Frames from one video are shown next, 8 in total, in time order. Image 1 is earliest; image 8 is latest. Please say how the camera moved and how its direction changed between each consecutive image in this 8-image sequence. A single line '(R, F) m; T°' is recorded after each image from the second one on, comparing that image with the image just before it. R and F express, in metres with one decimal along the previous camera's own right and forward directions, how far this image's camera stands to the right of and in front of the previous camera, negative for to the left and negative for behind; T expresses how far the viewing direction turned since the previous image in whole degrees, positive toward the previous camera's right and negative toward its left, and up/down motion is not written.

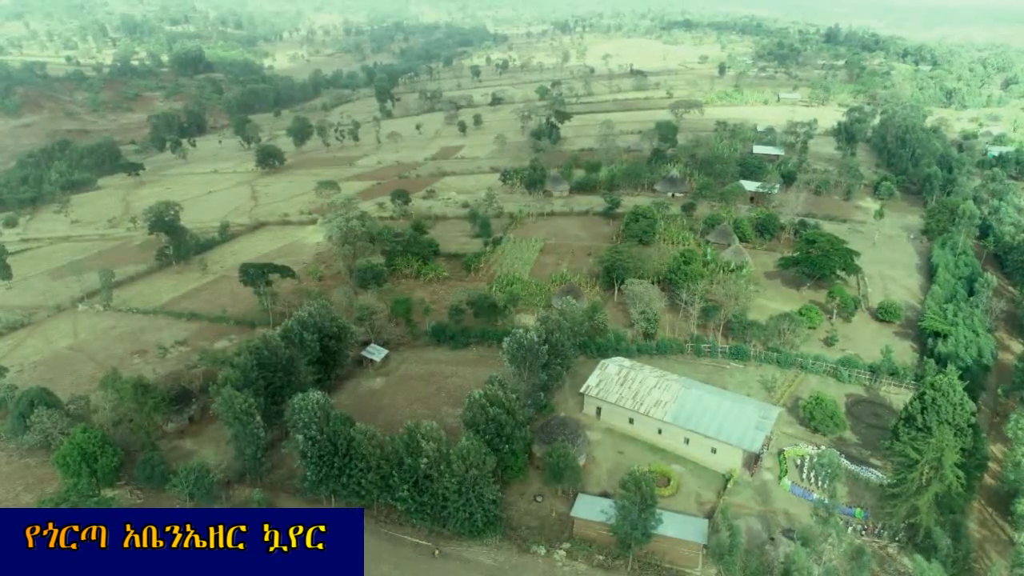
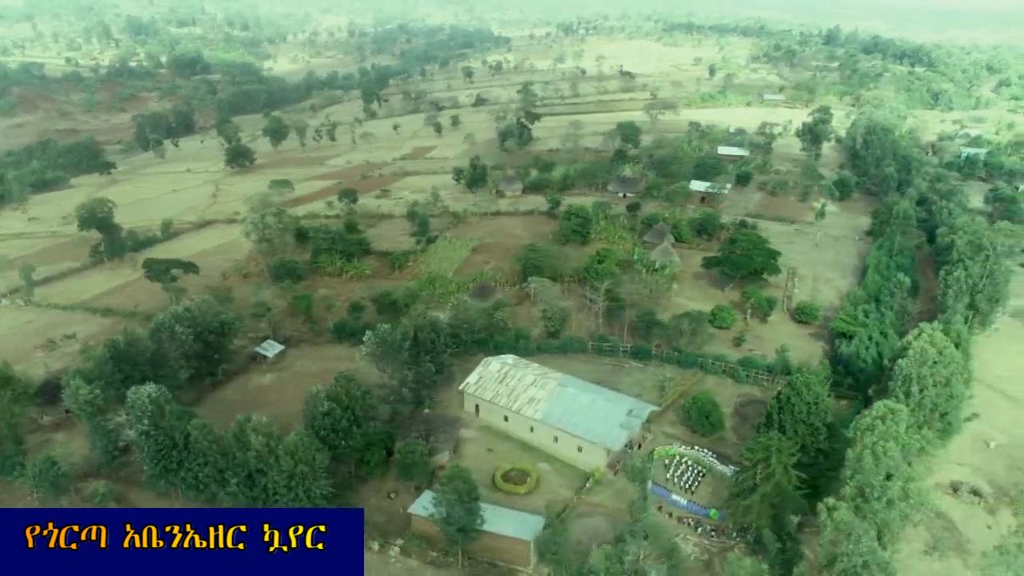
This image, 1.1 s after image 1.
(+6.5, +0.2) m; -1°
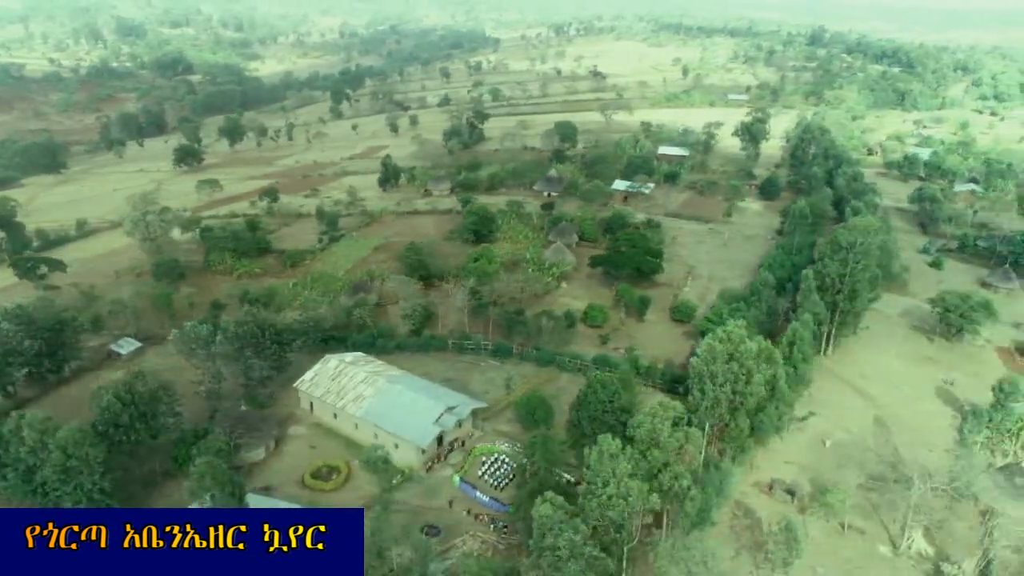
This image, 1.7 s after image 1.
(+8.4, 0.0) m; 0°
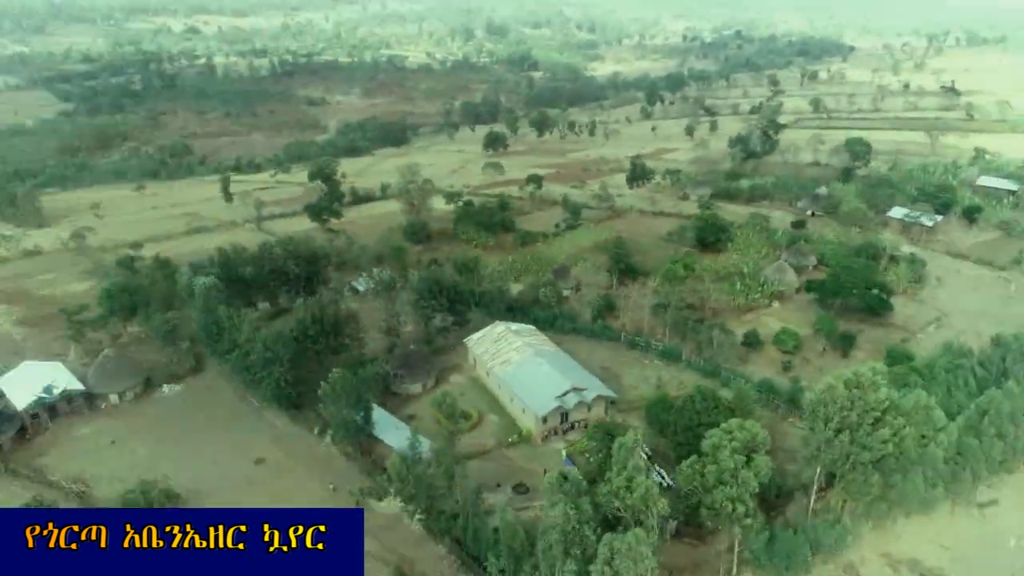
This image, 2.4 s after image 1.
(+7.7, -0.2) m; -25°
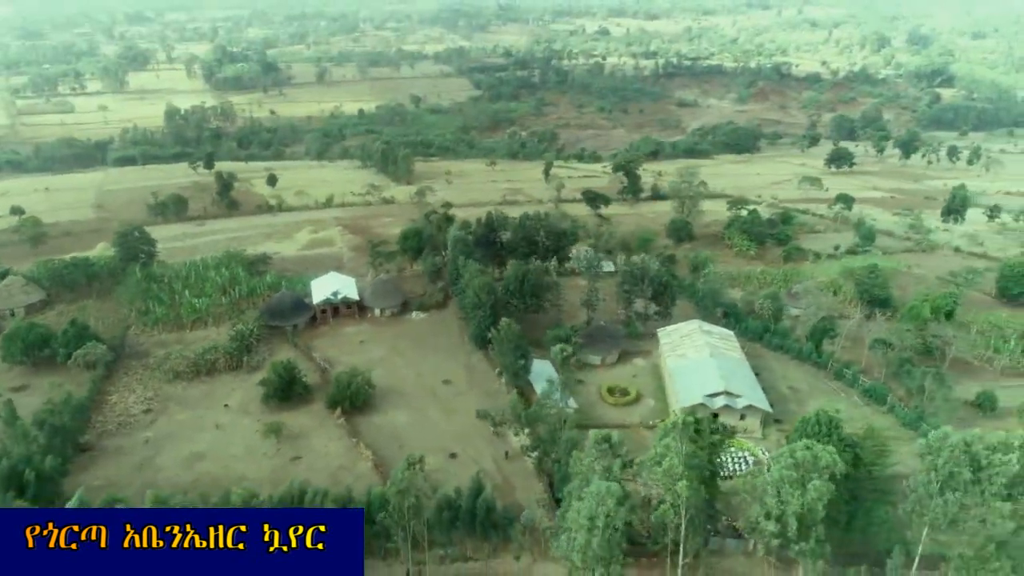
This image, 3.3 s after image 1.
(+4.3, -5.0) m; +3°
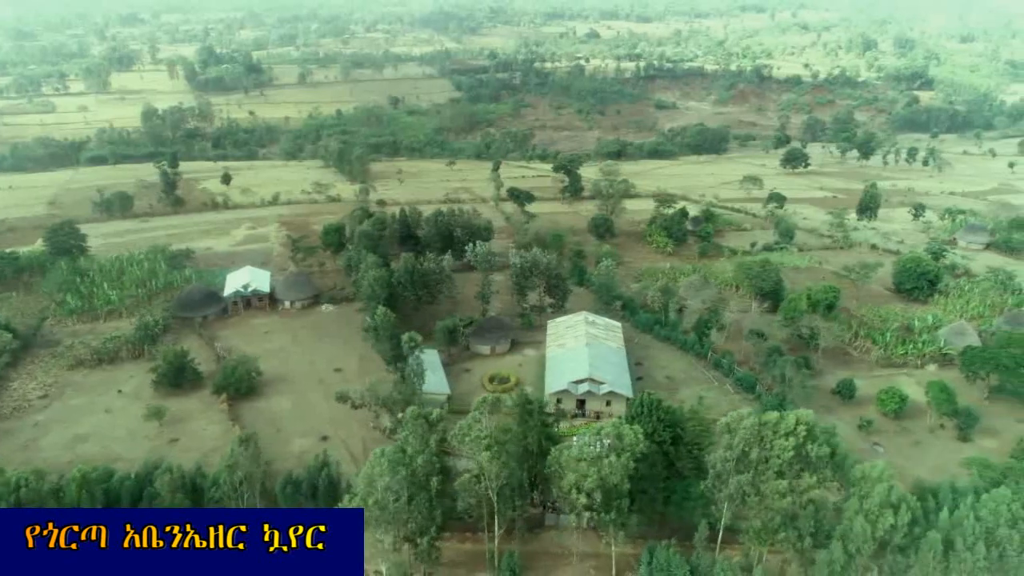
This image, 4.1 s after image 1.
(+5.4, -1.2) m; 0°
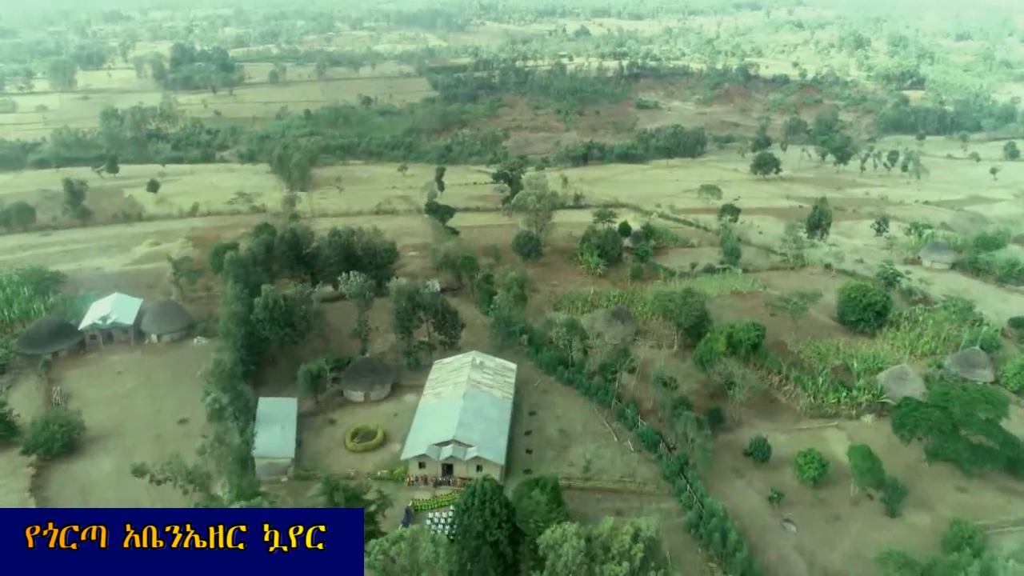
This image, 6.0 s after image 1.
(+5.3, +4.5) m; 0°
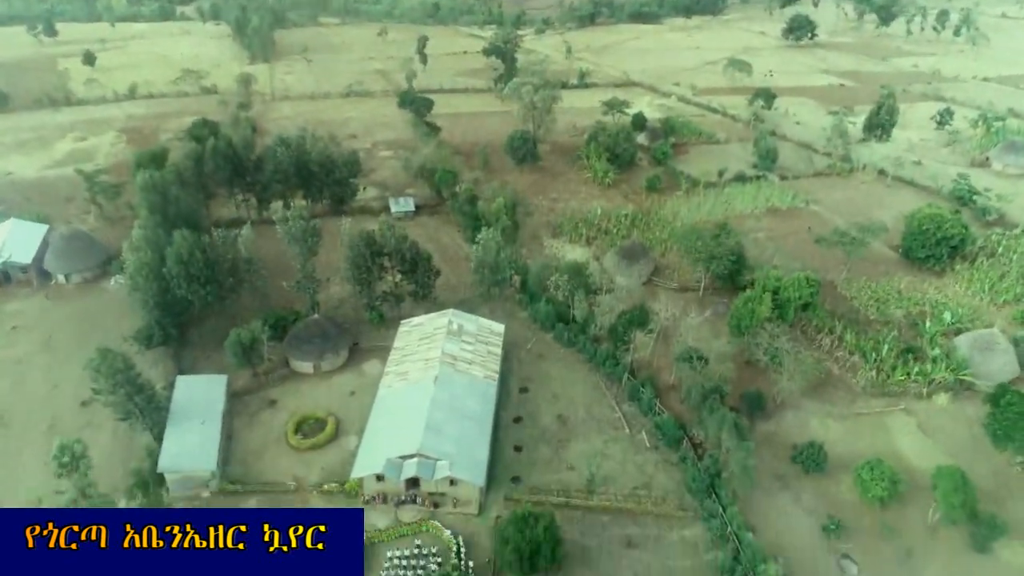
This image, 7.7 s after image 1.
(+0.5, +7.1) m; 0°
